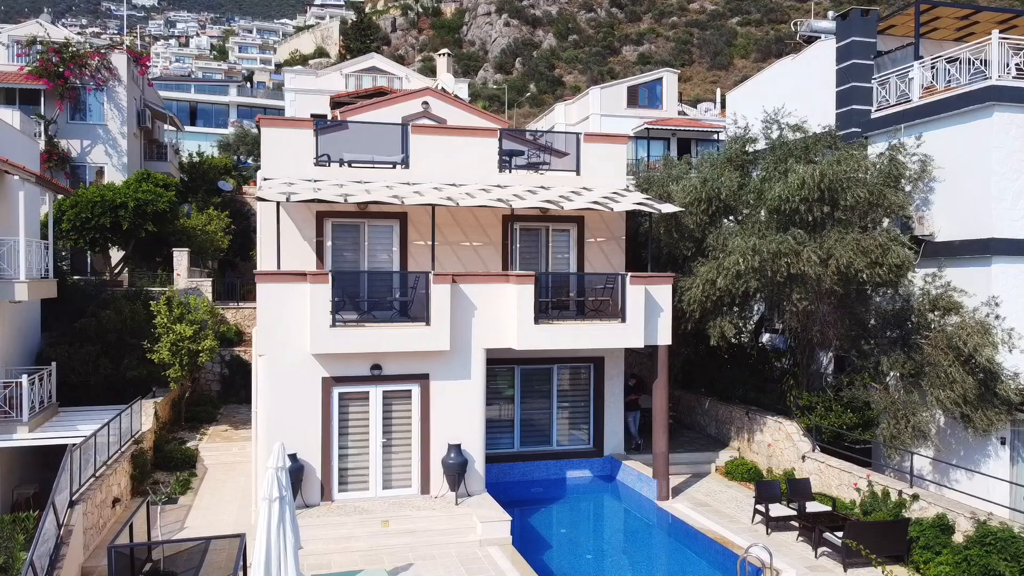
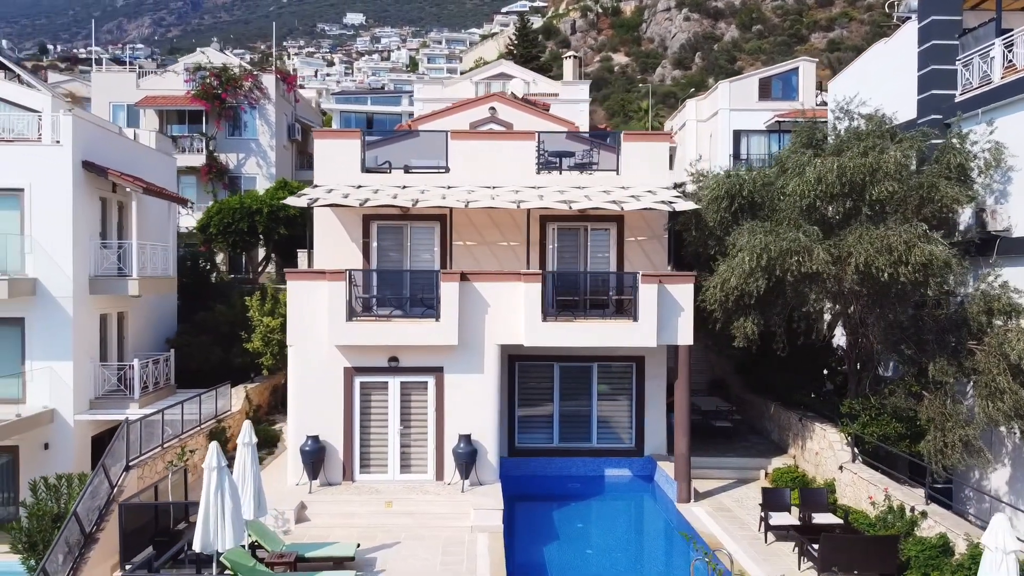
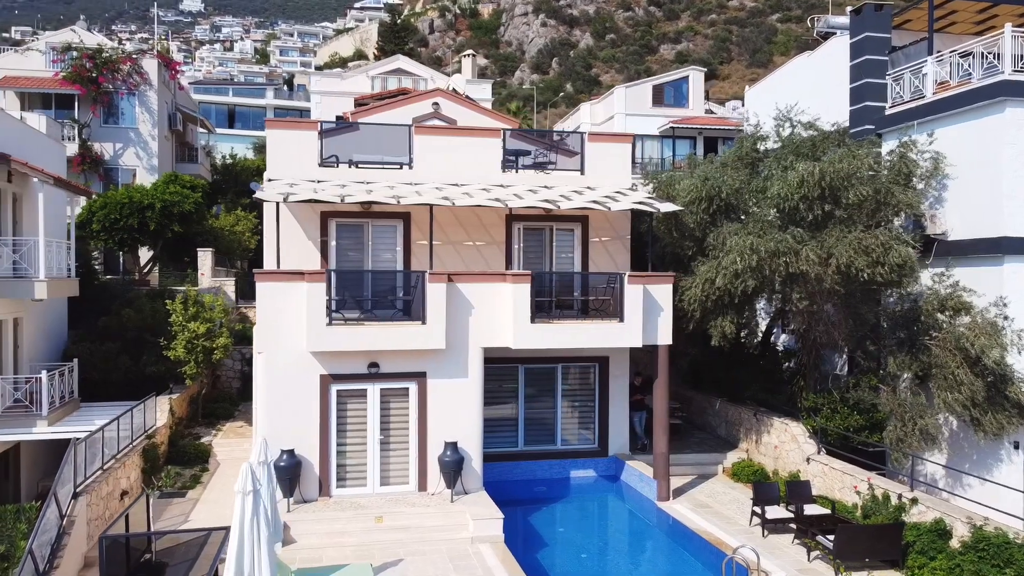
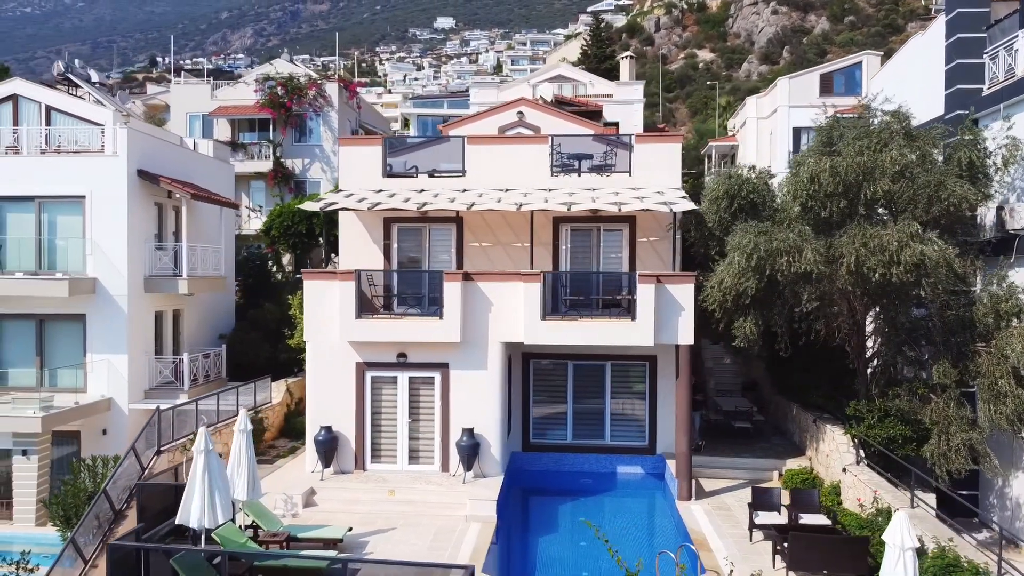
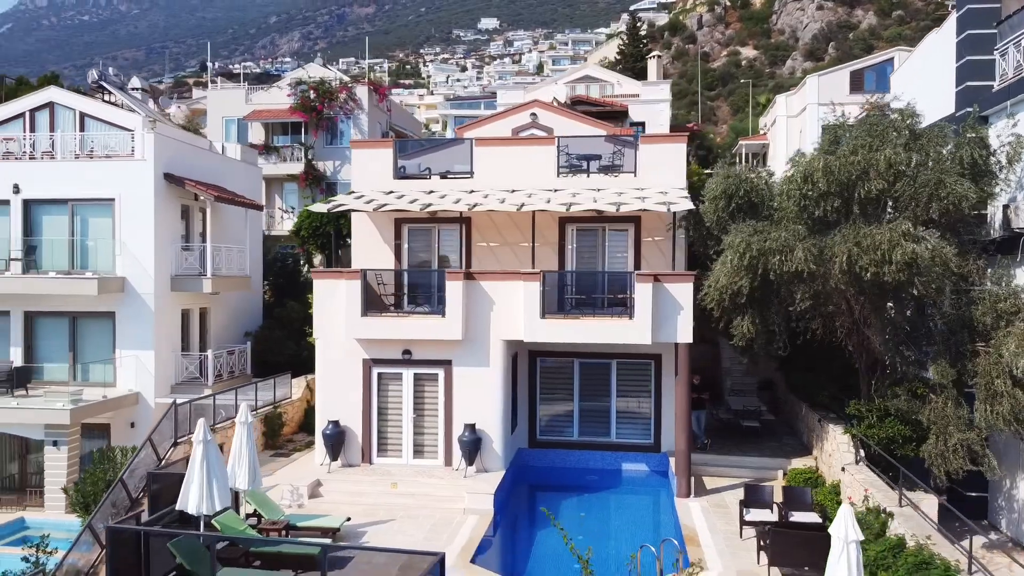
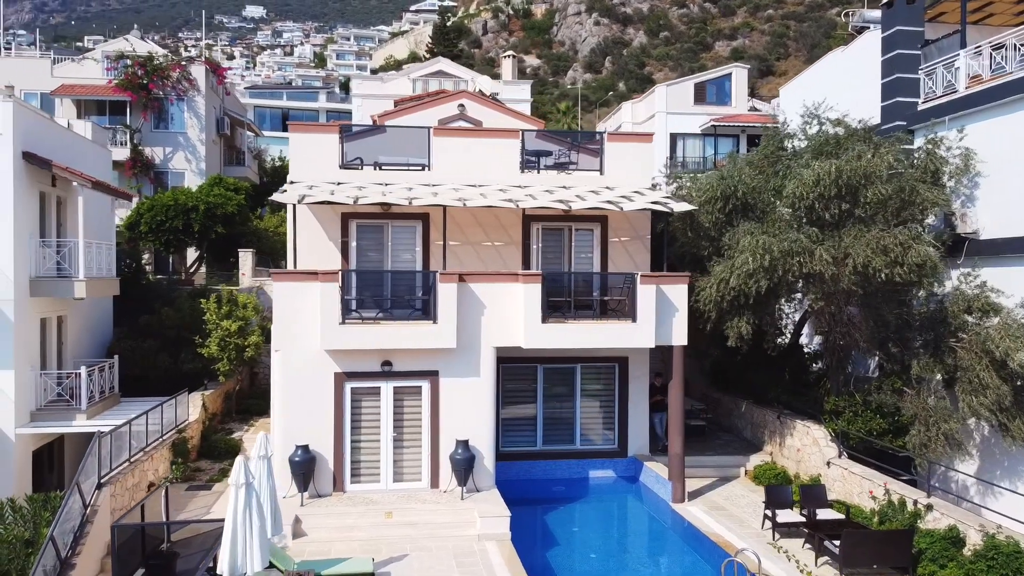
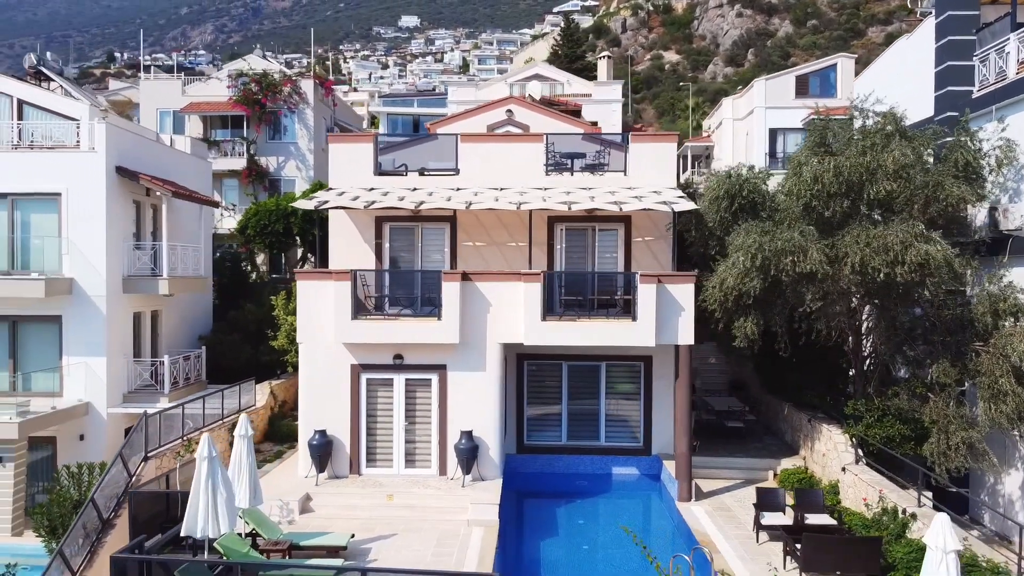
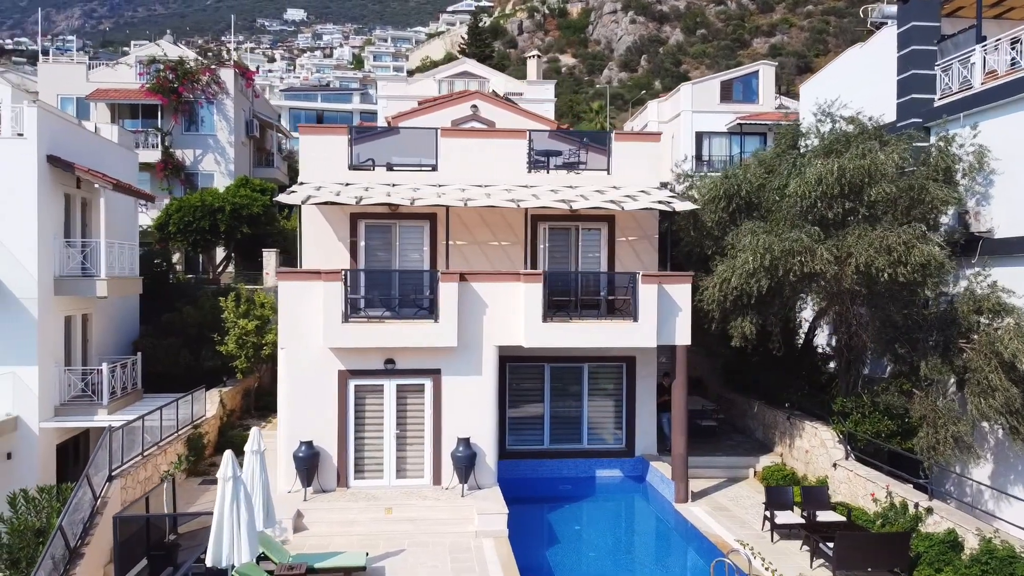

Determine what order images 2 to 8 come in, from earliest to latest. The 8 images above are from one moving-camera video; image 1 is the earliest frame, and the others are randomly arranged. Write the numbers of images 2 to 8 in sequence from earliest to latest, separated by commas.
3, 6, 8, 2, 7, 4, 5
